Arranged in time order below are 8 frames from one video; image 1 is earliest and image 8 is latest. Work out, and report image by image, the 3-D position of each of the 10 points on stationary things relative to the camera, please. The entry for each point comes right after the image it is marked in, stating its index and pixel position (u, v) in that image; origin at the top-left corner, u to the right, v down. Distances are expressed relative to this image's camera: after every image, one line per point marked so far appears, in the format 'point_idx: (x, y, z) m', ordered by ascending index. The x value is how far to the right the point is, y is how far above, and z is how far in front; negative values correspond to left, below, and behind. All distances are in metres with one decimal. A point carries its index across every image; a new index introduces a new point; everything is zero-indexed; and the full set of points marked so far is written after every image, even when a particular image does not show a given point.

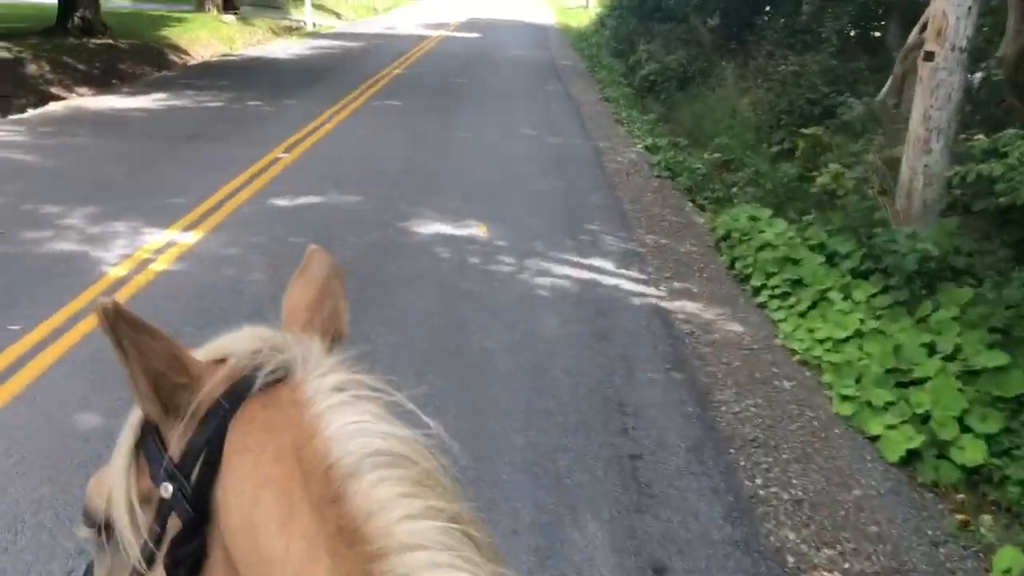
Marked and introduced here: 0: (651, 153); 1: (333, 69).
0: (+1.7, +1.6, +11.4) m
1: (-3.4, +4.1, +17.7) m
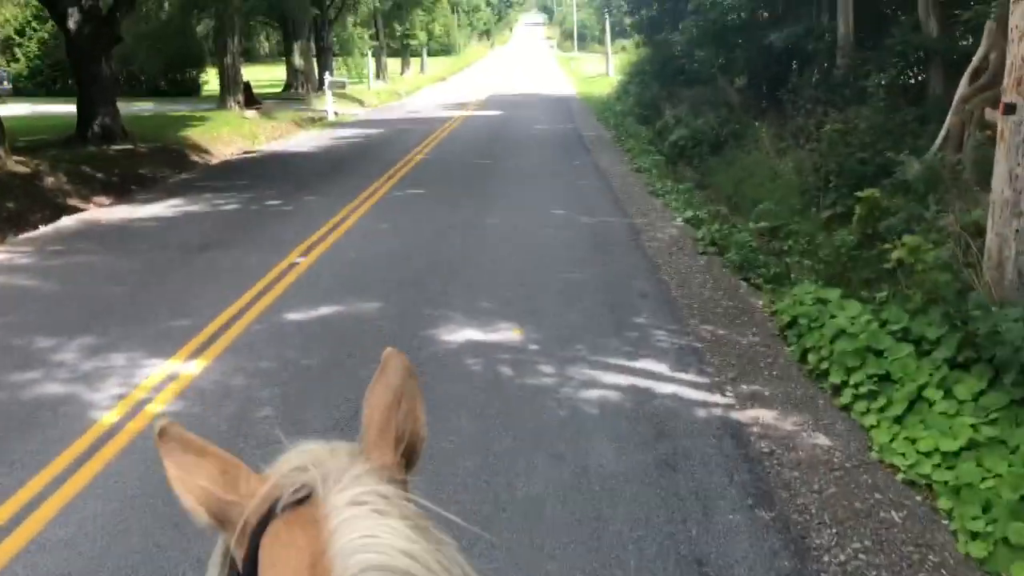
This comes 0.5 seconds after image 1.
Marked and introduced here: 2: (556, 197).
0: (+2.1, +0.7, +10.6) m
1: (-2.9, +2.4, +17.3) m
2: (+0.6, +1.2, +12.4) m
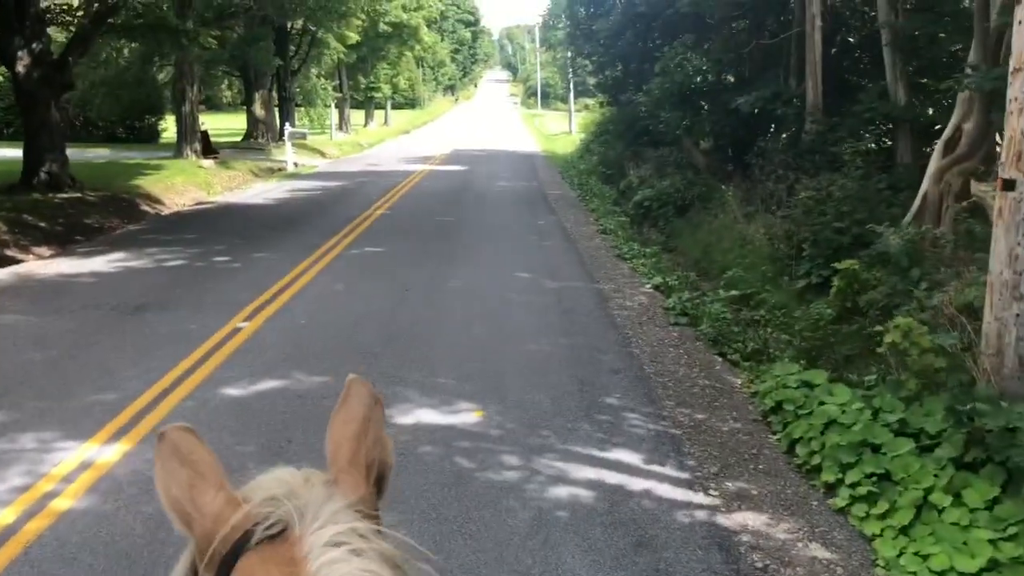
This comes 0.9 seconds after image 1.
0: (+1.7, -0.1, +10.2) m
1: (-3.6, +1.3, +16.7) m
2: (+0.1, +0.4, +11.9) m
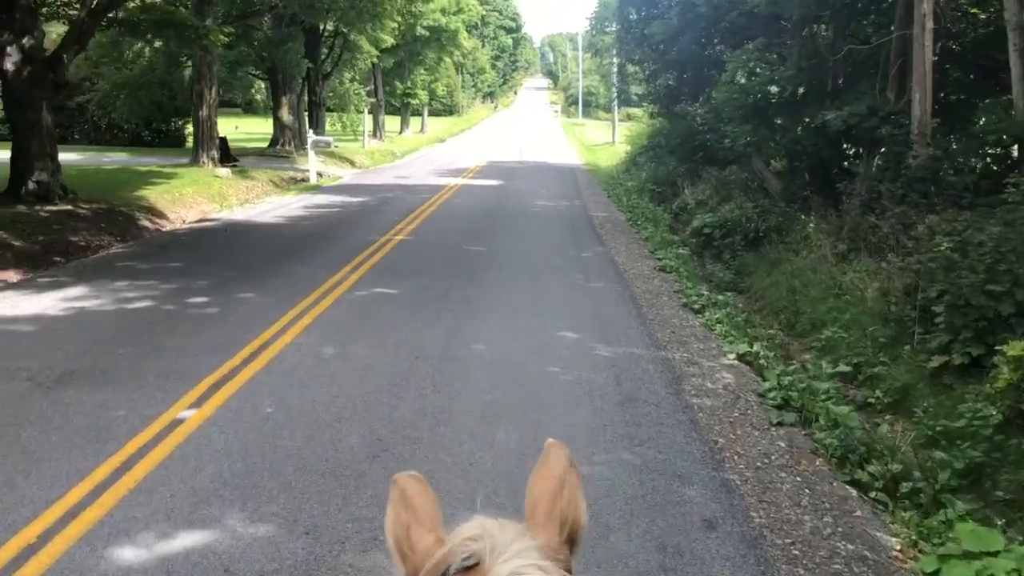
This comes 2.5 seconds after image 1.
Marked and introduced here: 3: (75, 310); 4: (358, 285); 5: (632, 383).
0: (+2.0, -0.7, +7.8) m
1: (-2.9, +0.8, +14.5) m
2: (+0.5, -0.2, +9.6) m
3: (-4.3, -0.2, +9.3) m
4: (-1.7, 0.0, +10.4) m
5: (+0.9, -0.7, +7.1) m
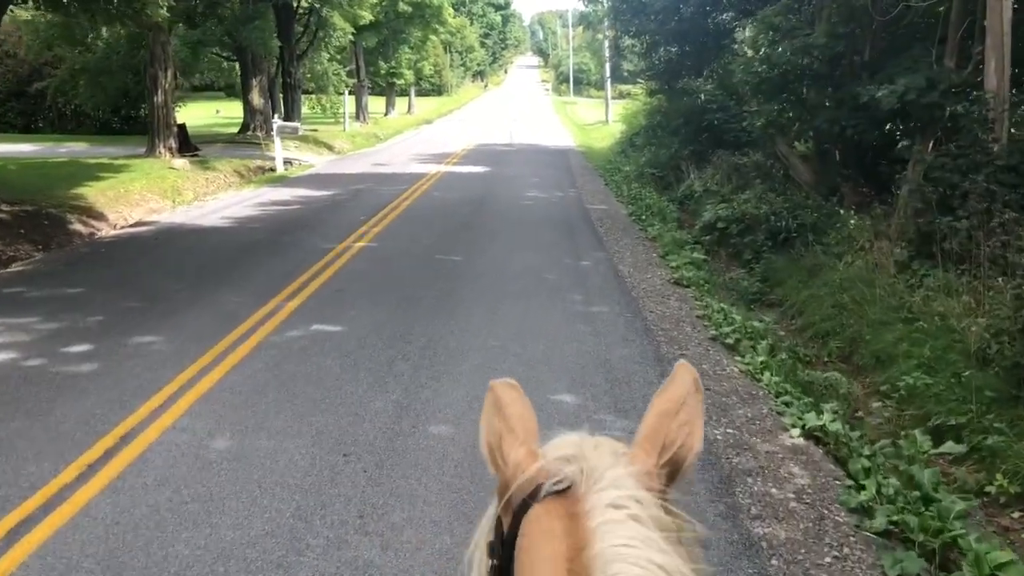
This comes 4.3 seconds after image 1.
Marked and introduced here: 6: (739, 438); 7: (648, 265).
0: (+1.9, -1.0, +5.5) m
1: (-3.1, +0.6, +12.2) m
2: (+0.4, -0.5, +7.3) m
3: (-4.5, -0.6, +7.0) m
4: (-1.9, -0.3, +8.0) m
5: (+0.8, -1.0, +4.8) m
6: (+1.4, -0.9, +5.6) m
7: (+1.6, +0.3, +11.2) m
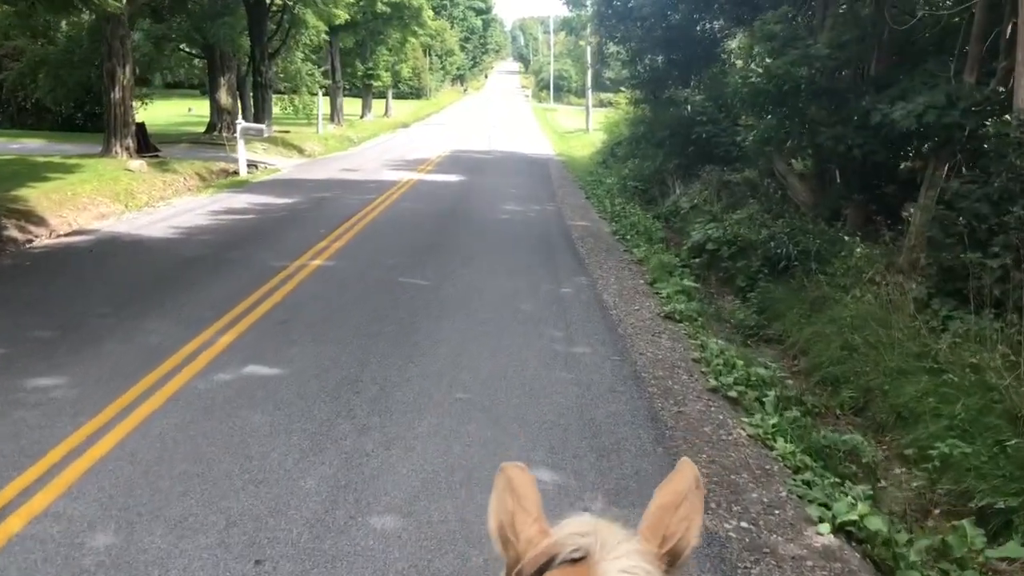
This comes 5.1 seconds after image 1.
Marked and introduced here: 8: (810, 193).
0: (+1.7, -1.3, +4.5) m
1: (-3.5, +0.3, +11.0) m
2: (+0.1, -0.8, +6.2) m
3: (-4.7, -0.8, +5.7) m
4: (-2.1, -0.5, +6.9) m
5: (+0.6, -1.3, +3.7) m
6: (+1.2, -1.2, +4.5) m
7: (+1.3, -0.1, +10.1) m
8: (+4.1, +1.3, +13.0) m
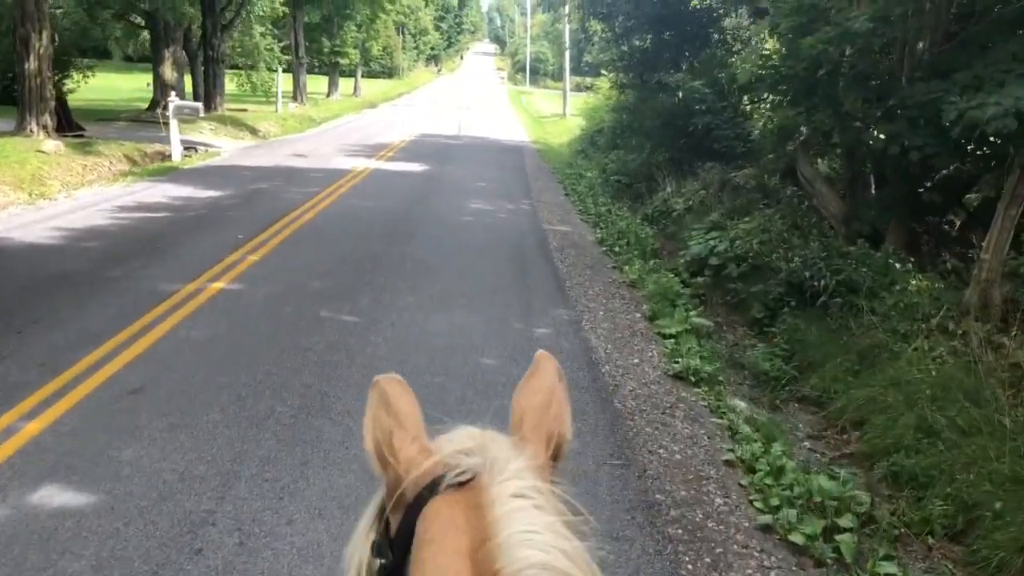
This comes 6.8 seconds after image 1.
0: (+1.5, -1.7, +2.2) m
1: (-3.8, +0.1, +8.5) m
2: (-0.1, -1.2, +3.8) m
3: (-4.9, -1.1, +3.2) m
4: (-2.4, -0.9, +4.5) m
5: (+0.4, -1.8, +1.3) m
6: (+1.0, -1.6, +2.2) m
7: (+1.0, -0.4, +7.8) m
8: (+3.7, +1.0, +10.7) m
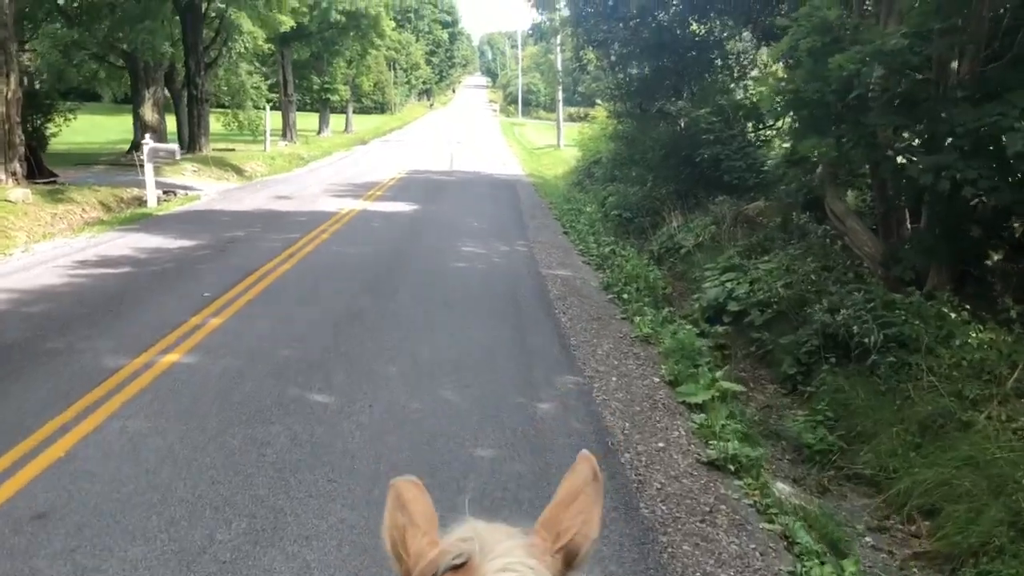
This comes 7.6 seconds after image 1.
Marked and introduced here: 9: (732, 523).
0: (+1.5, -2.0, +1.0) m
1: (-3.8, -0.5, +7.4) m
2: (-0.1, -1.5, +2.7) m
3: (-4.9, -1.6, +2.1) m
4: (-2.4, -1.3, +3.3) m
5: (+0.5, -2.0, +0.2) m
6: (+1.0, -1.9, +1.1) m
7: (+1.0, -0.8, +6.7) m
8: (+3.7, +0.5, +9.7) m
9: (+1.1, -1.2, +4.8) m
